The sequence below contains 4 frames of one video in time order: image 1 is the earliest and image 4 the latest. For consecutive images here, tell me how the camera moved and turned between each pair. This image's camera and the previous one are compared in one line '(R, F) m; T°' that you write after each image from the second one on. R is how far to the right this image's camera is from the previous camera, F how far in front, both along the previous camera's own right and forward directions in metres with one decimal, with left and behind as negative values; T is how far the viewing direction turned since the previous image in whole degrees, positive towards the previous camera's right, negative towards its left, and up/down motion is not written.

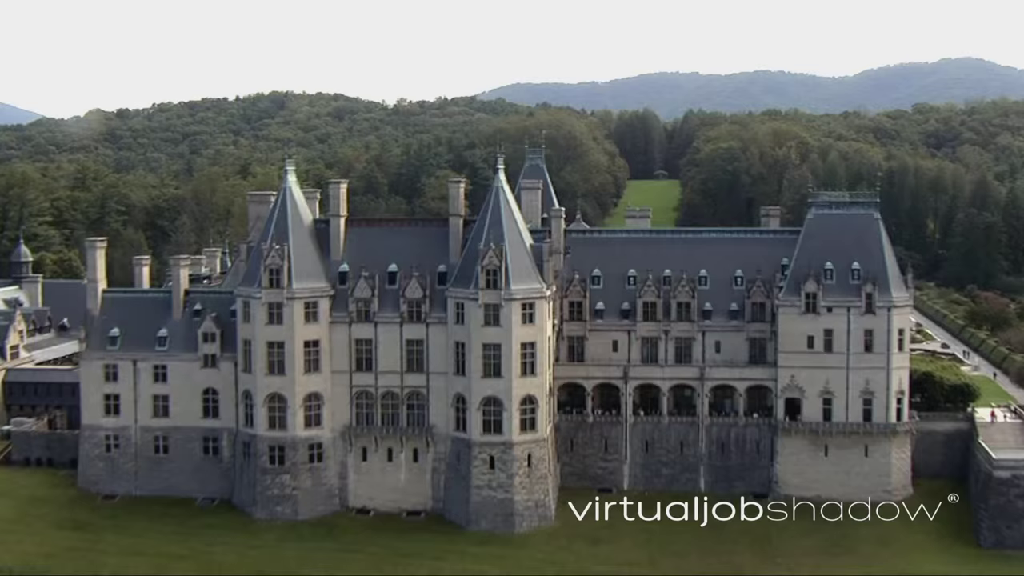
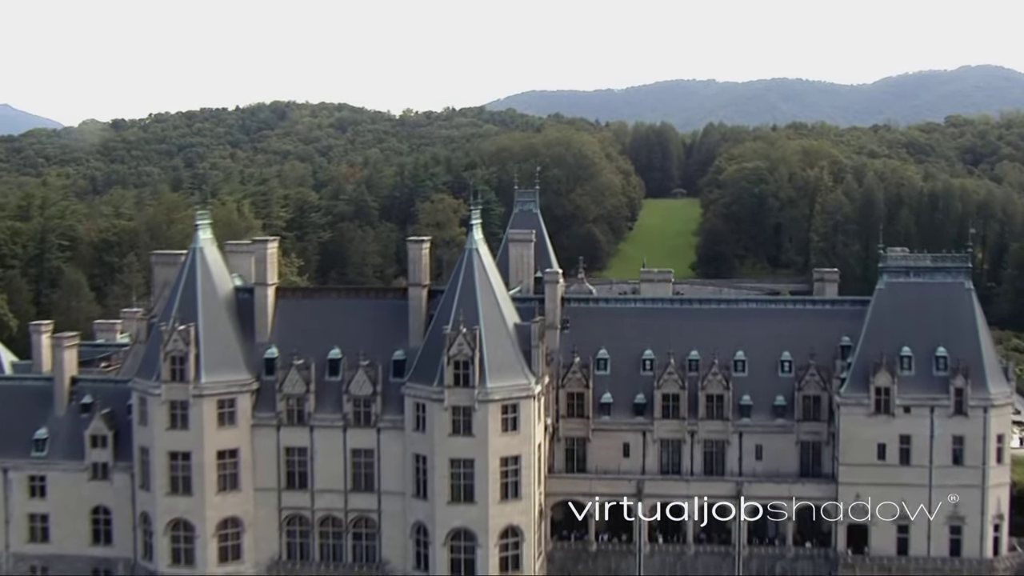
(+0.7, +11.6) m; 0°
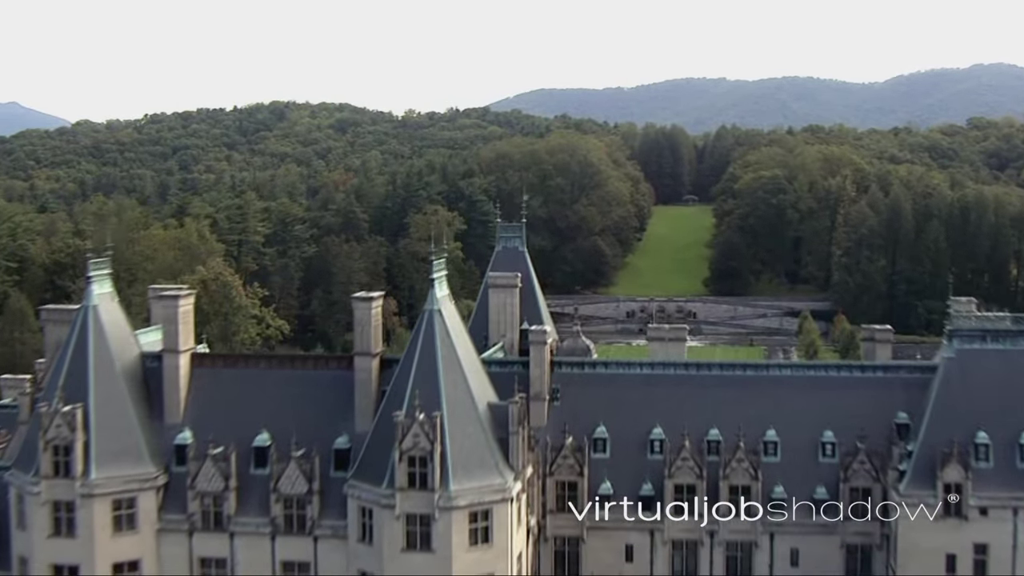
(+0.6, +7.8) m; 0°
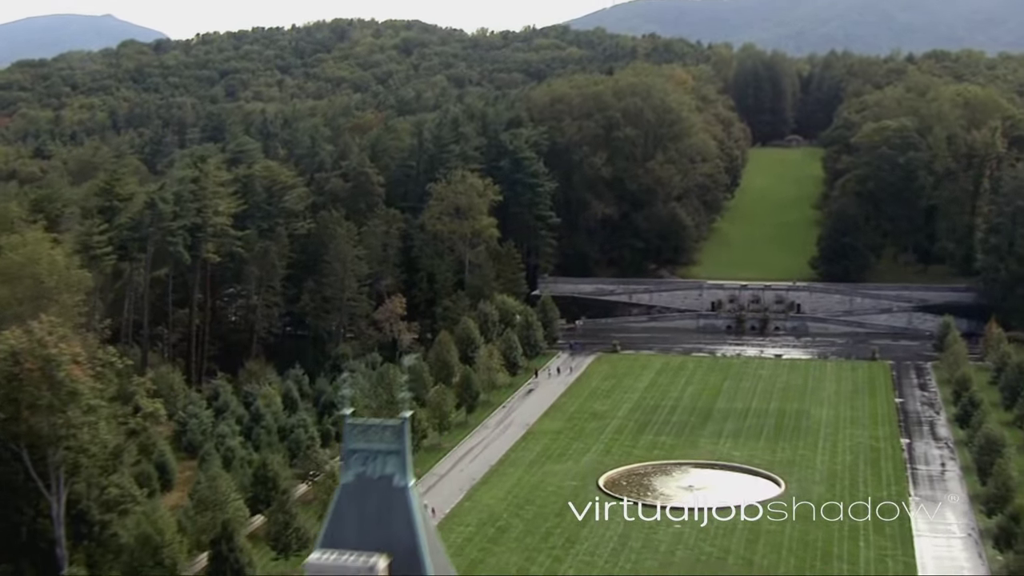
(+2.0, +22.0) m; -3°
